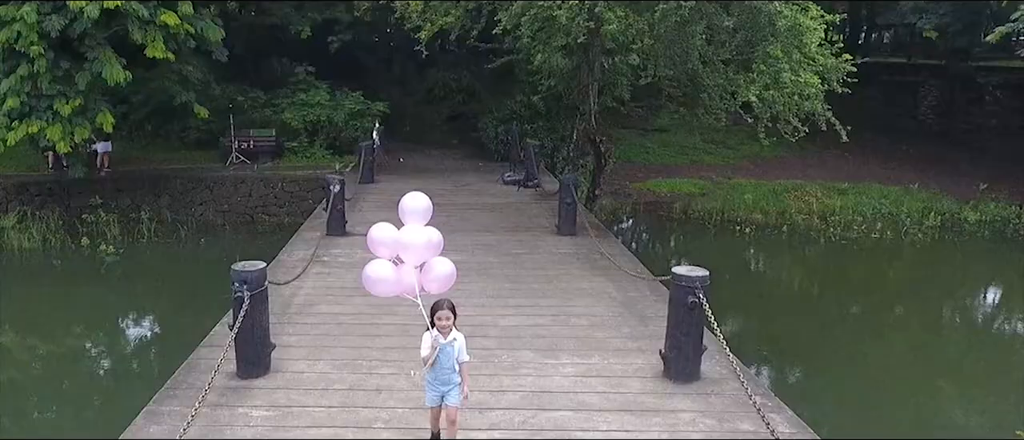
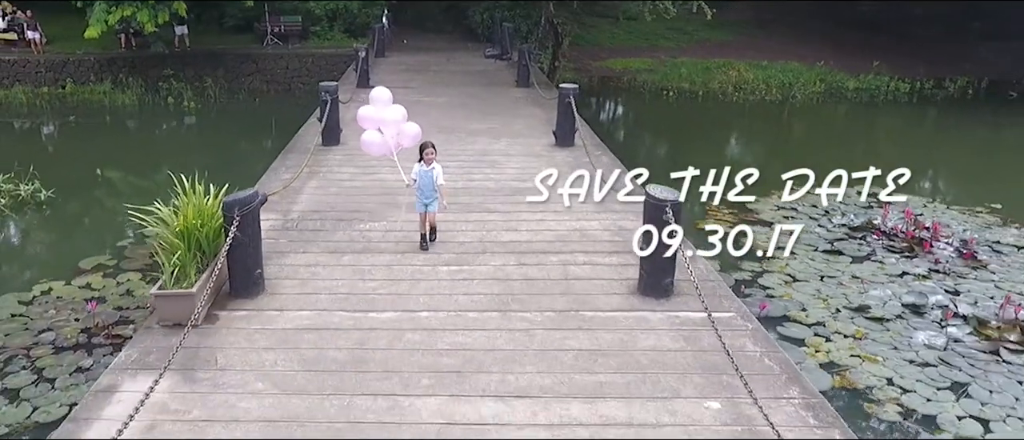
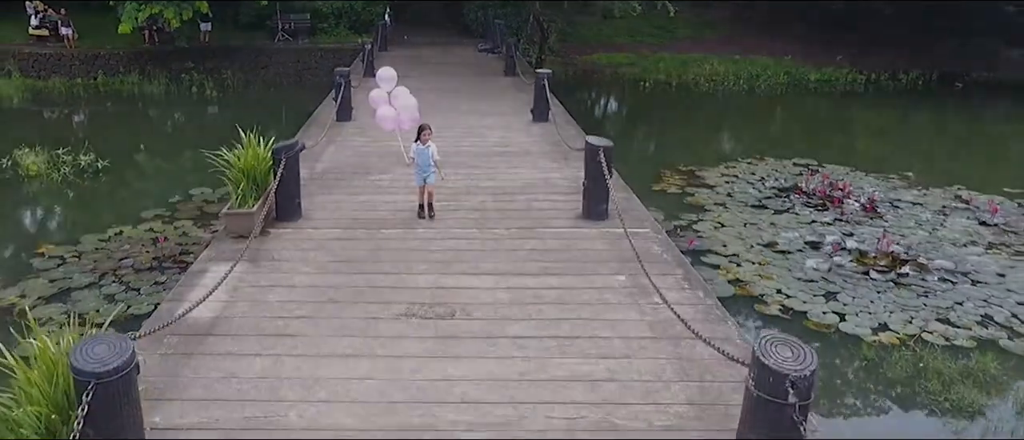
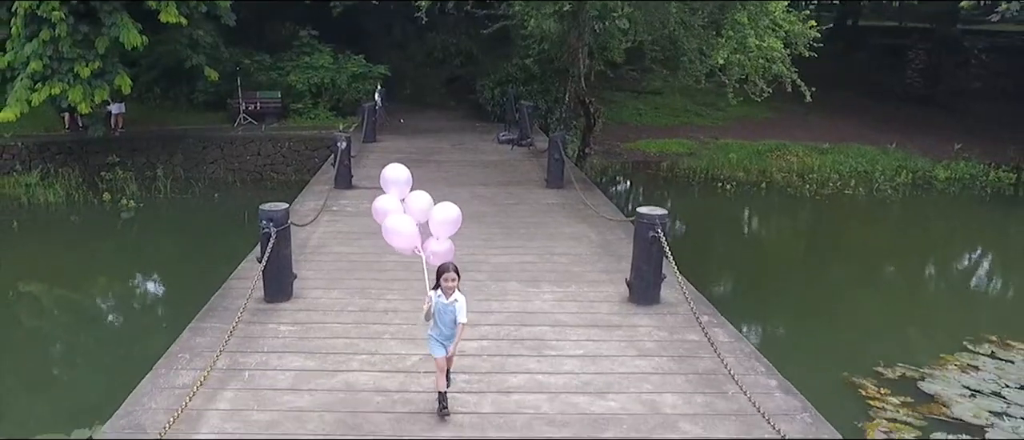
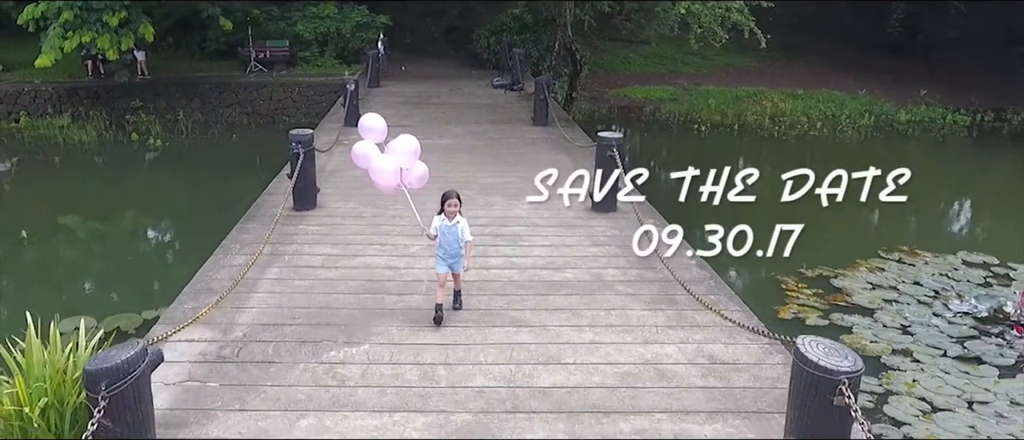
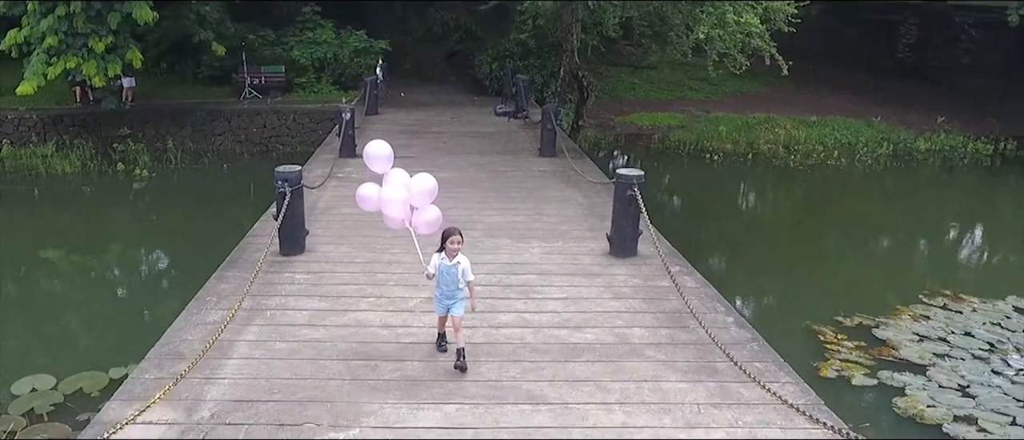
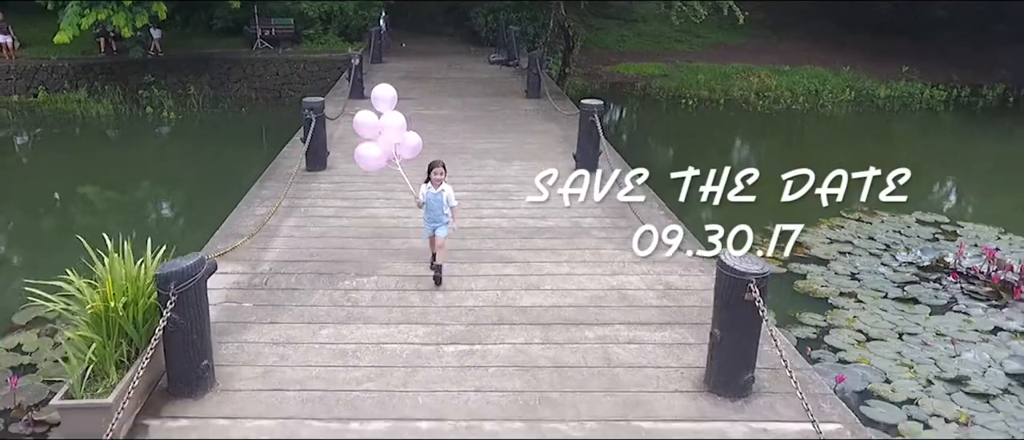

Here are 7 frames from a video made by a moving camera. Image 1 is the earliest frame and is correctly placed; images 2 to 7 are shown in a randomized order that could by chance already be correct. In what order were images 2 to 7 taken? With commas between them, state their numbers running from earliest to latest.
4, 6, 5, 7, 2, 3
